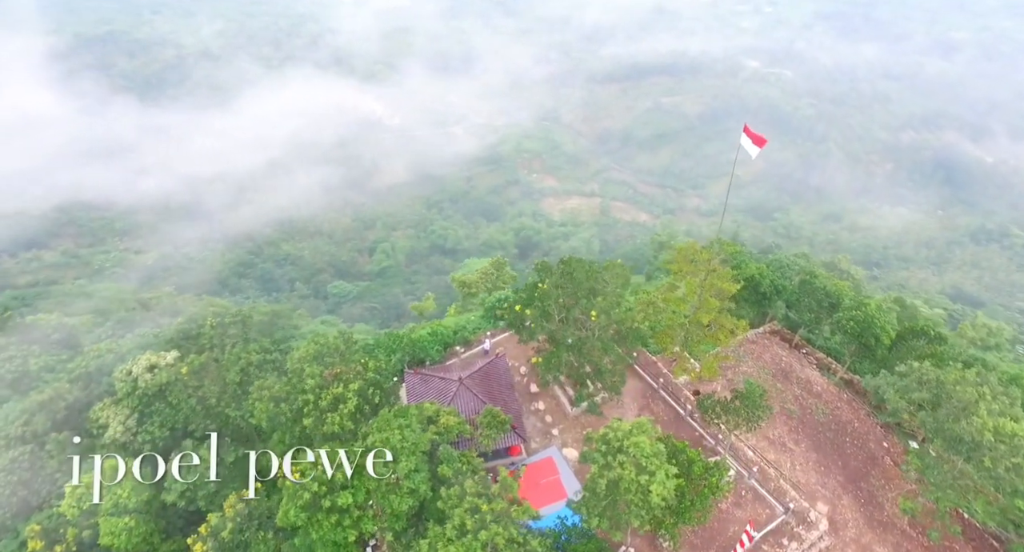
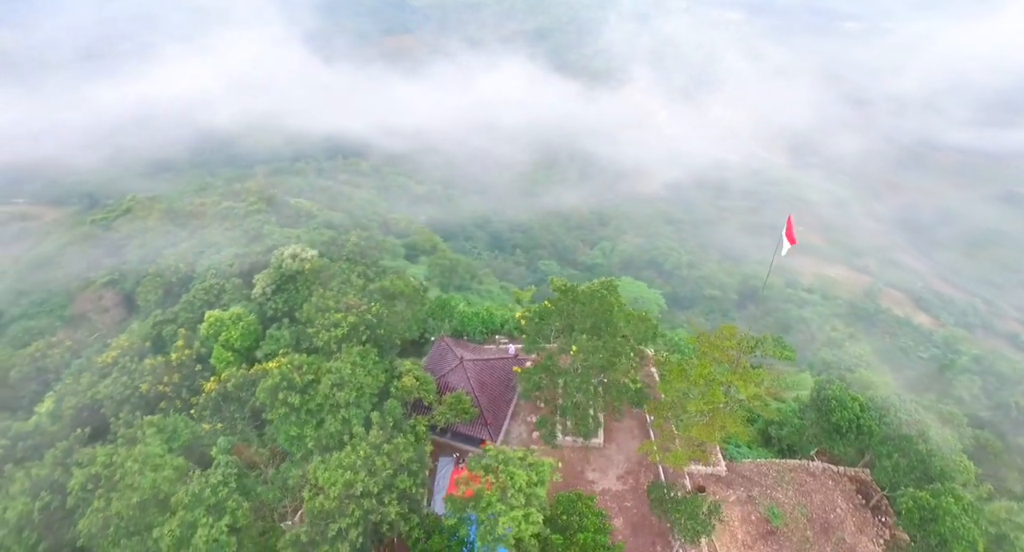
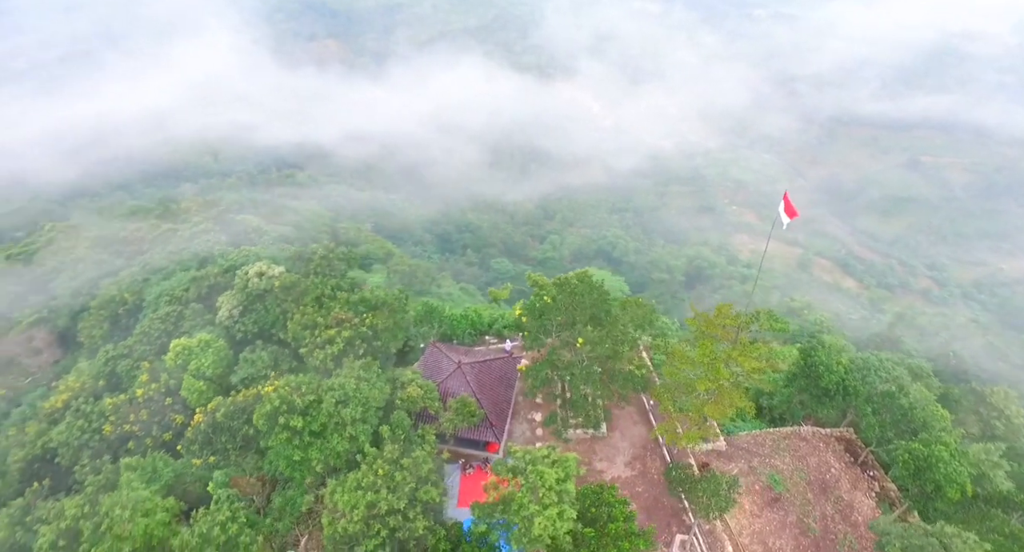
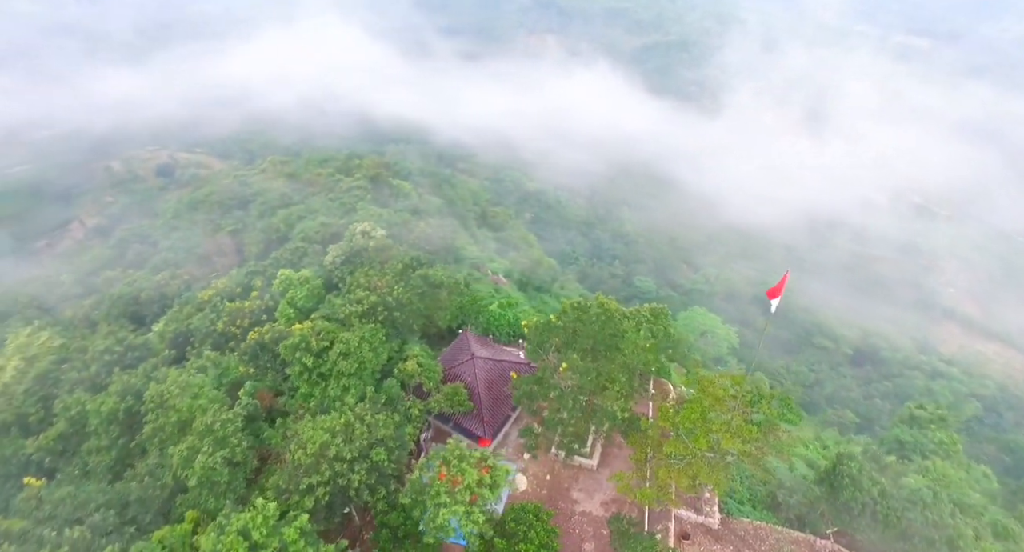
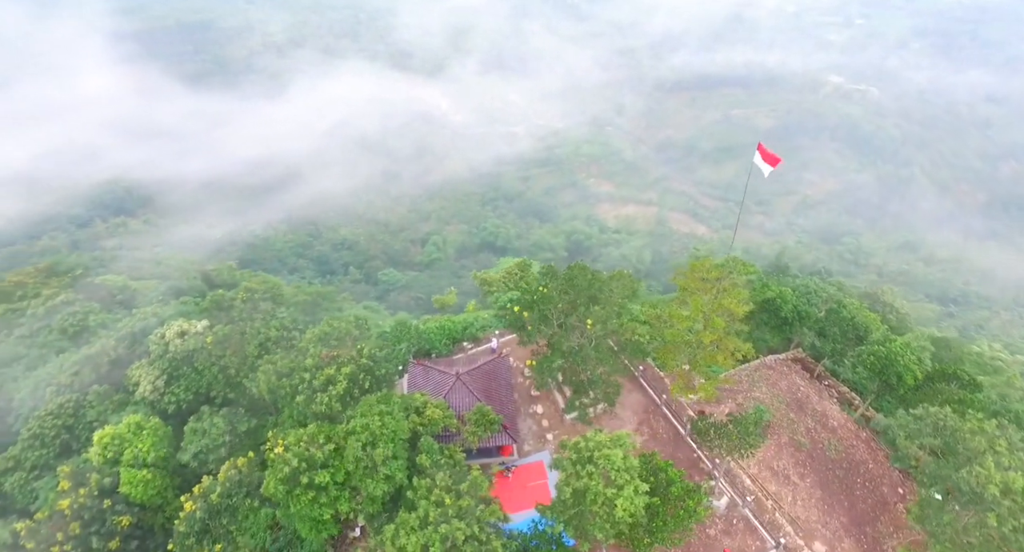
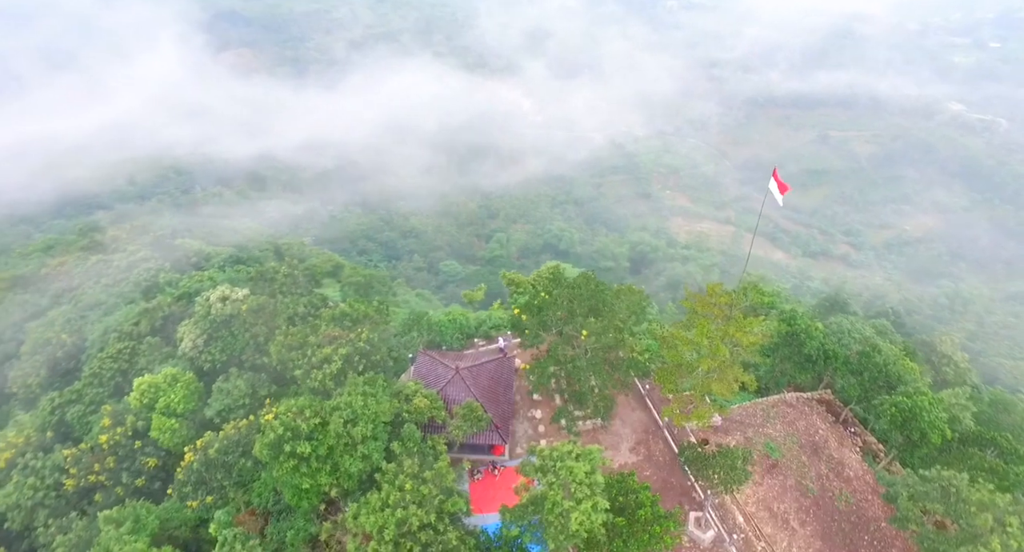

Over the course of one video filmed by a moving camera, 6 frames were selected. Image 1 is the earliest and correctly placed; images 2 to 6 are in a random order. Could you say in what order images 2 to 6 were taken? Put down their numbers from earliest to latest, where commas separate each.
5, 6, 3, 2, 4
